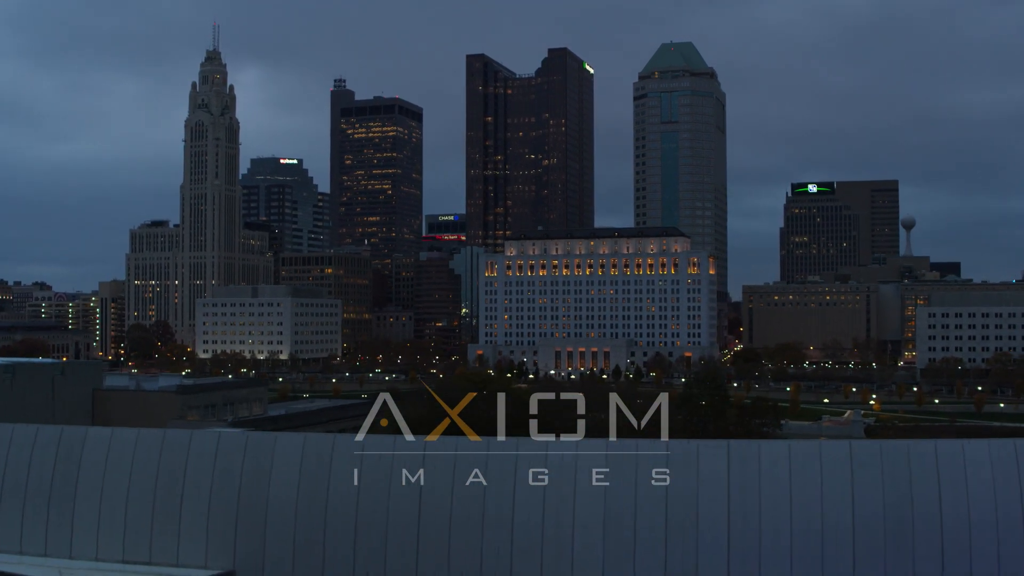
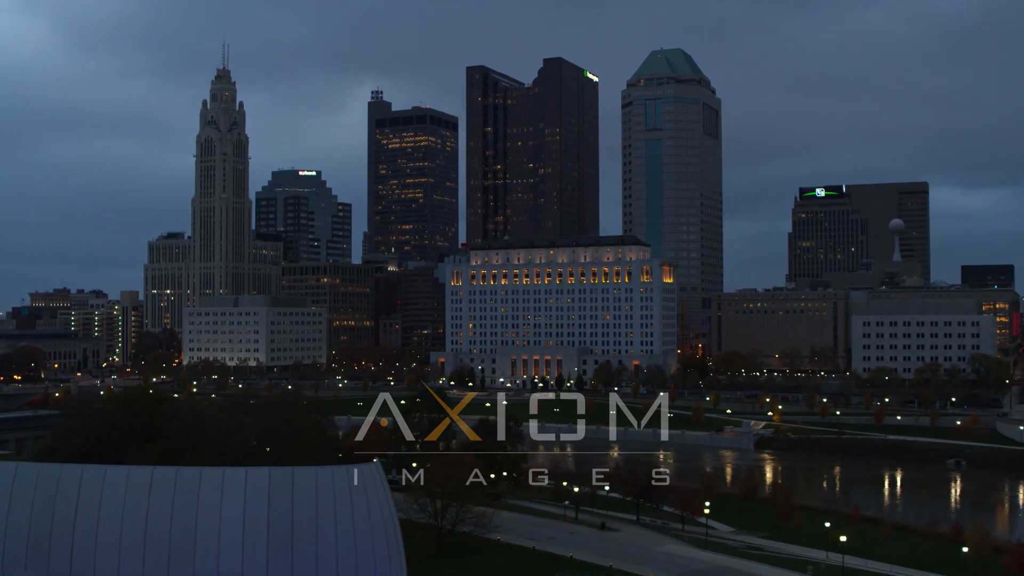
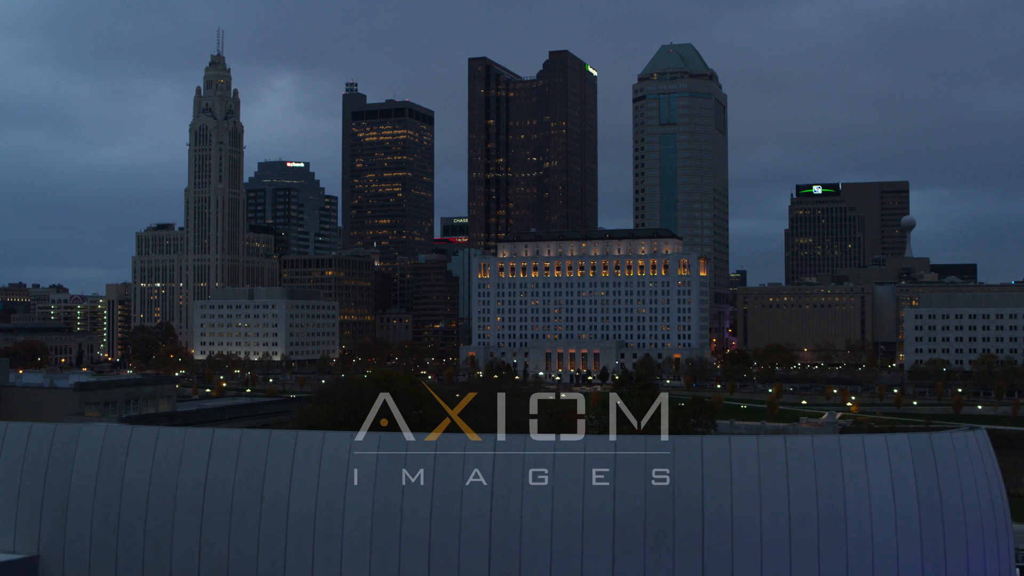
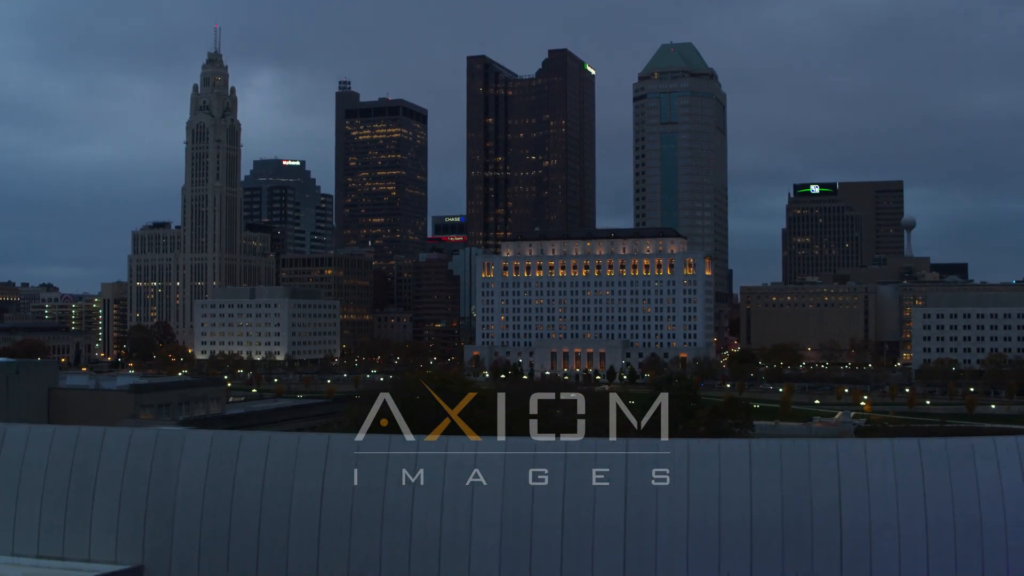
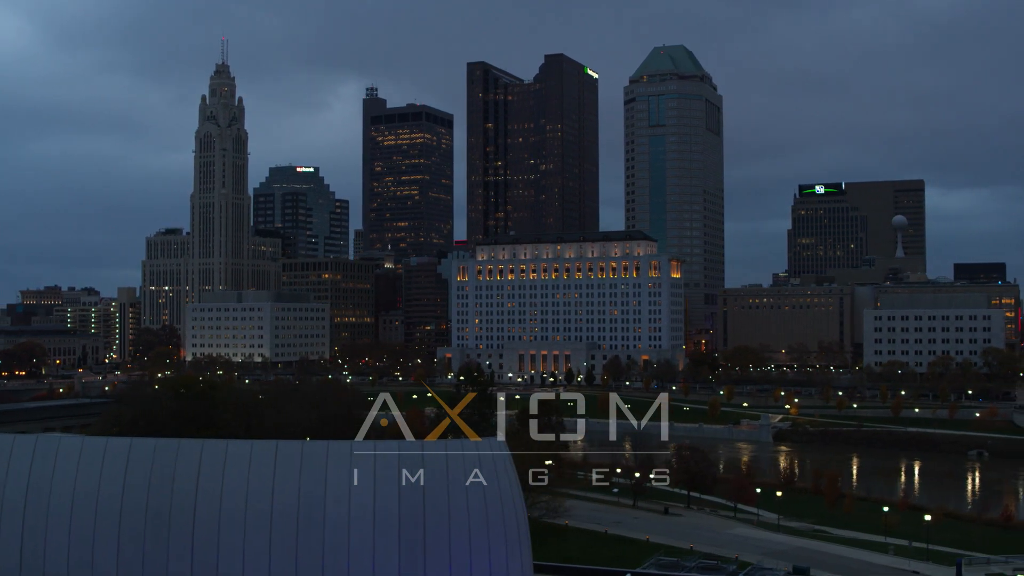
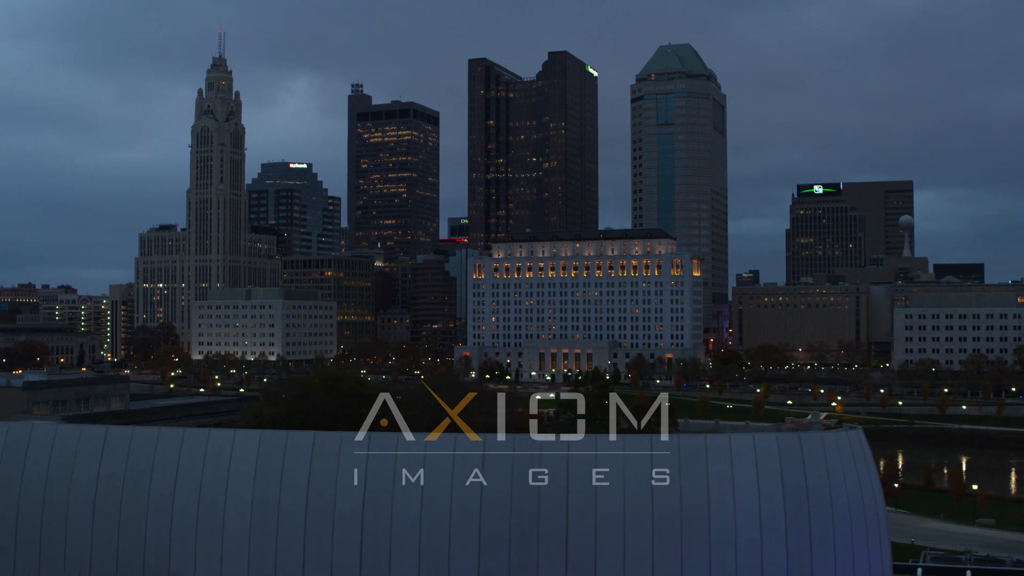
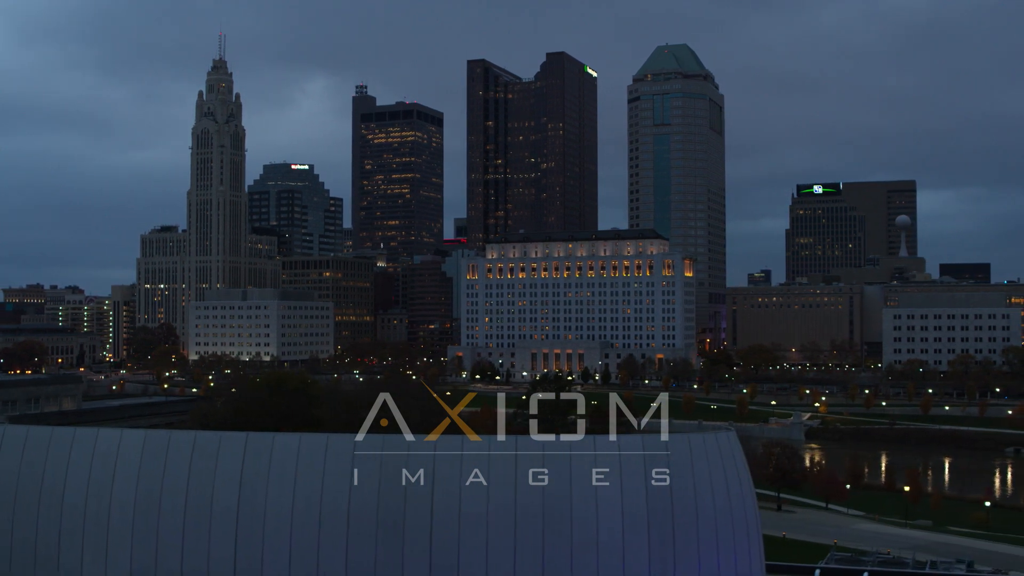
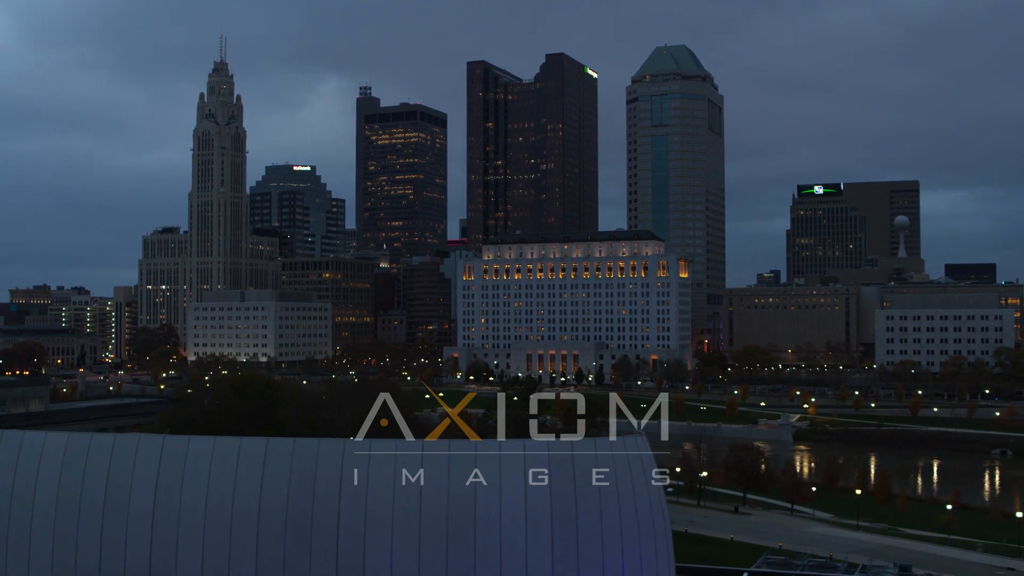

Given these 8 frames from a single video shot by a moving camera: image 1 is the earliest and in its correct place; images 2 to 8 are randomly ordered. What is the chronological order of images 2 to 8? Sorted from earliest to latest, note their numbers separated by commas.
4, 3, 6, 7, 8, 5, 2
